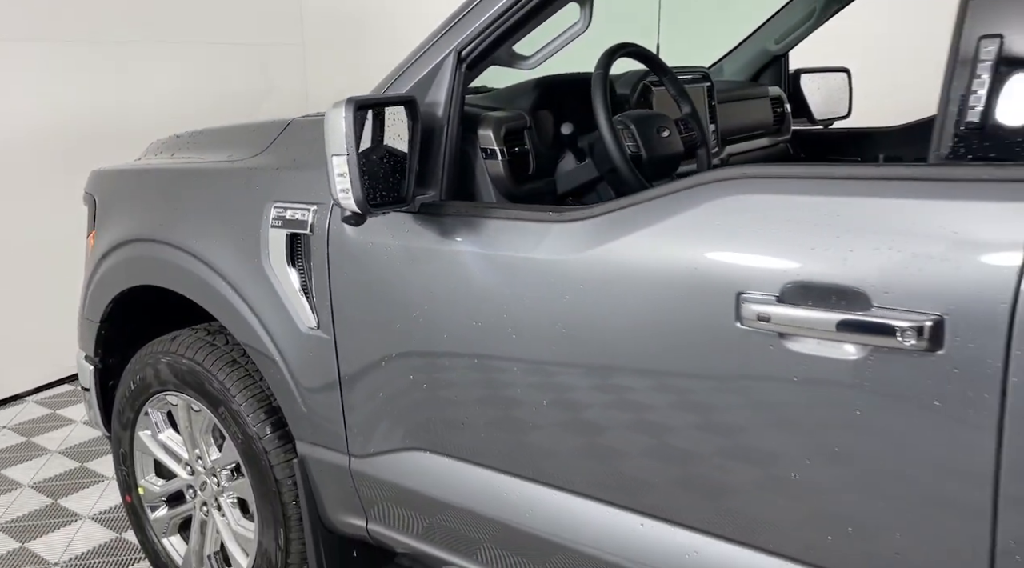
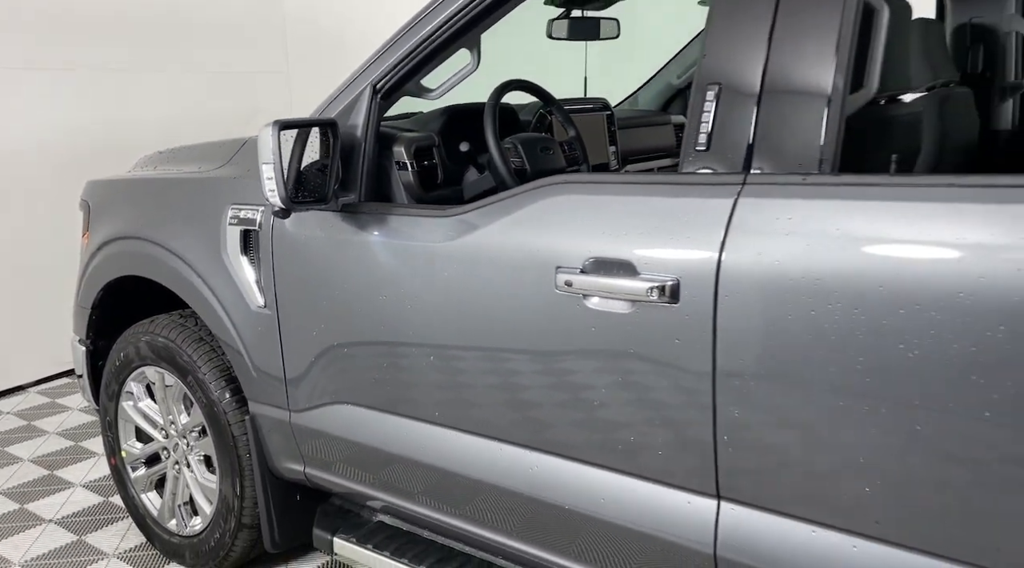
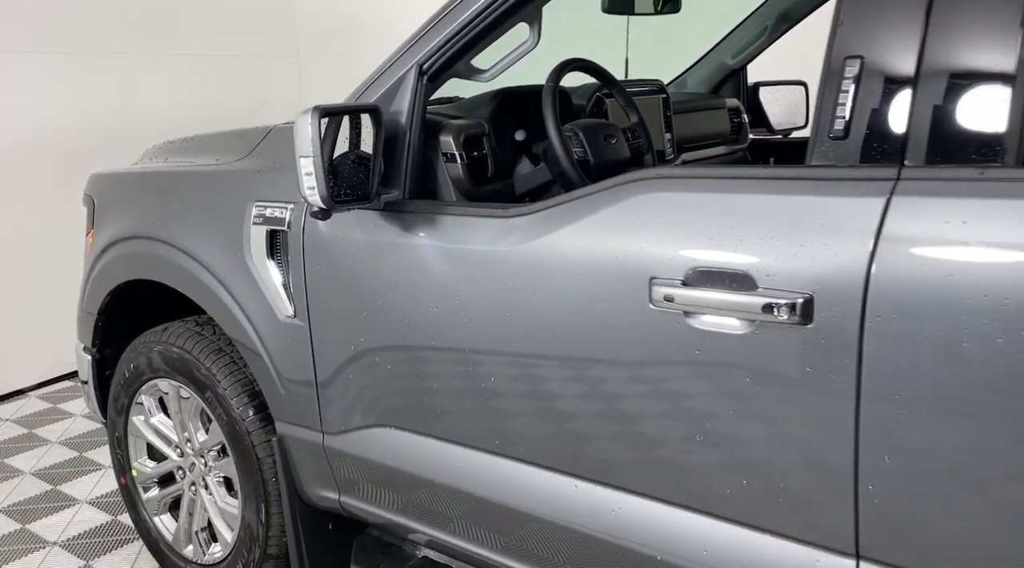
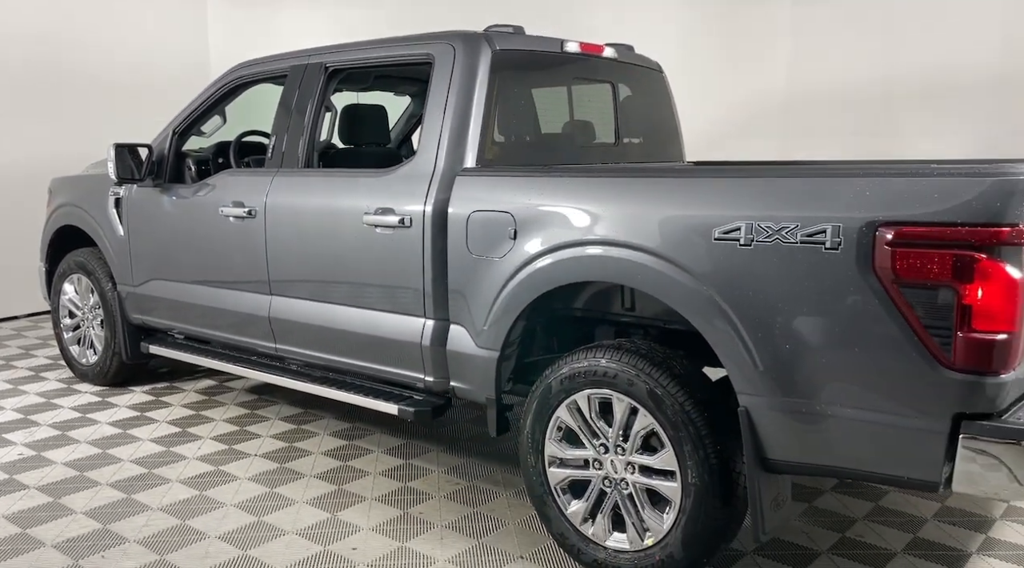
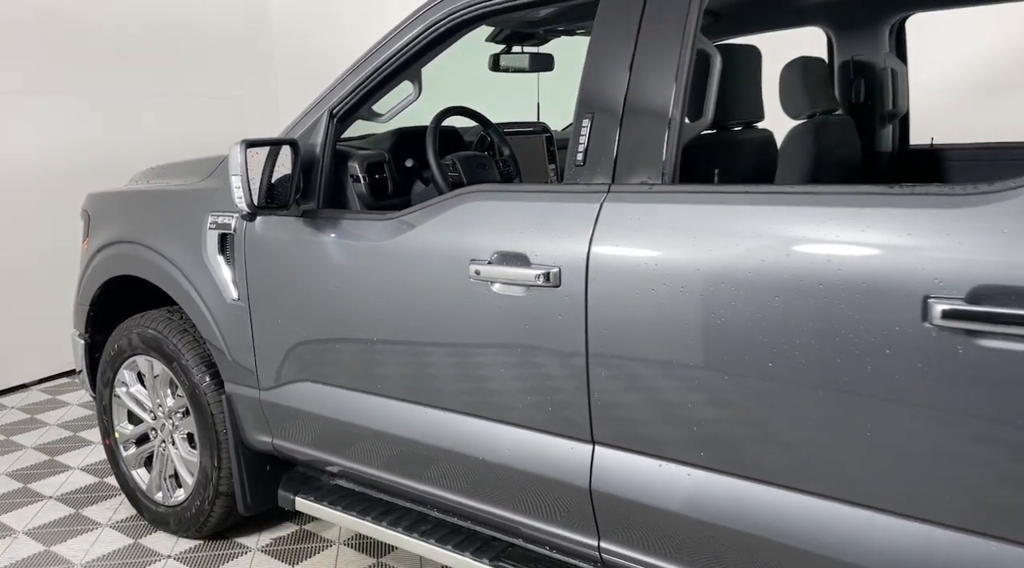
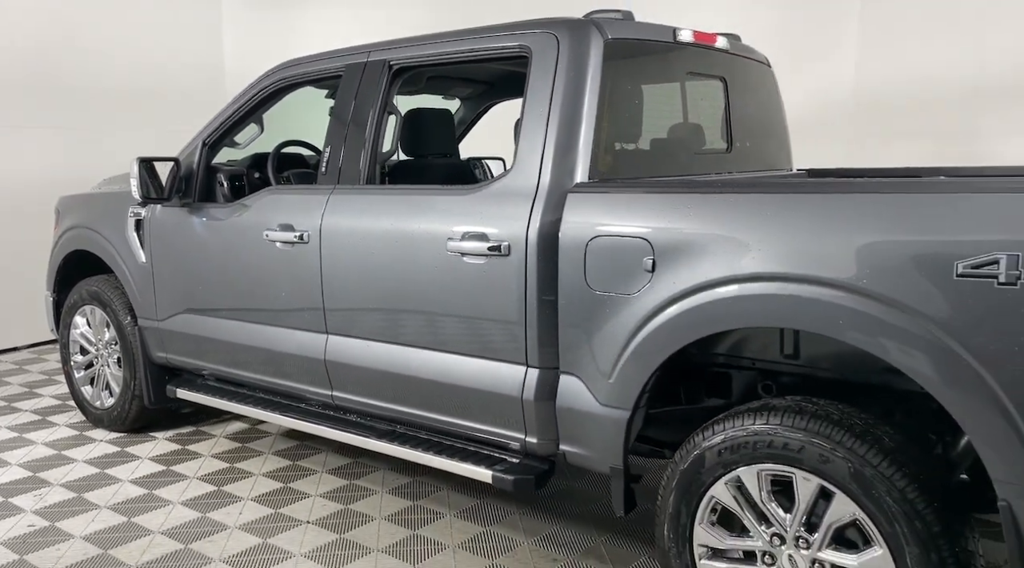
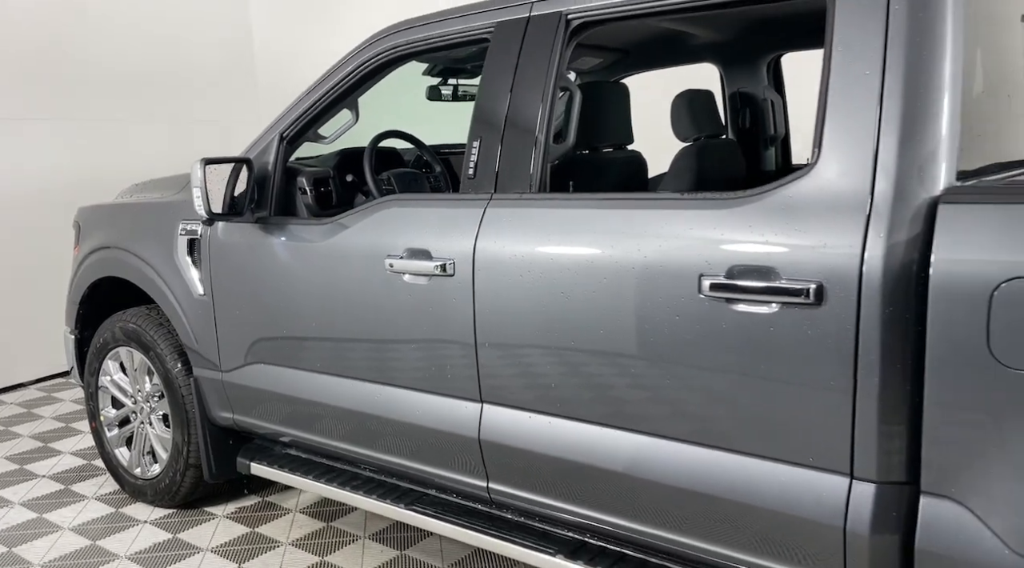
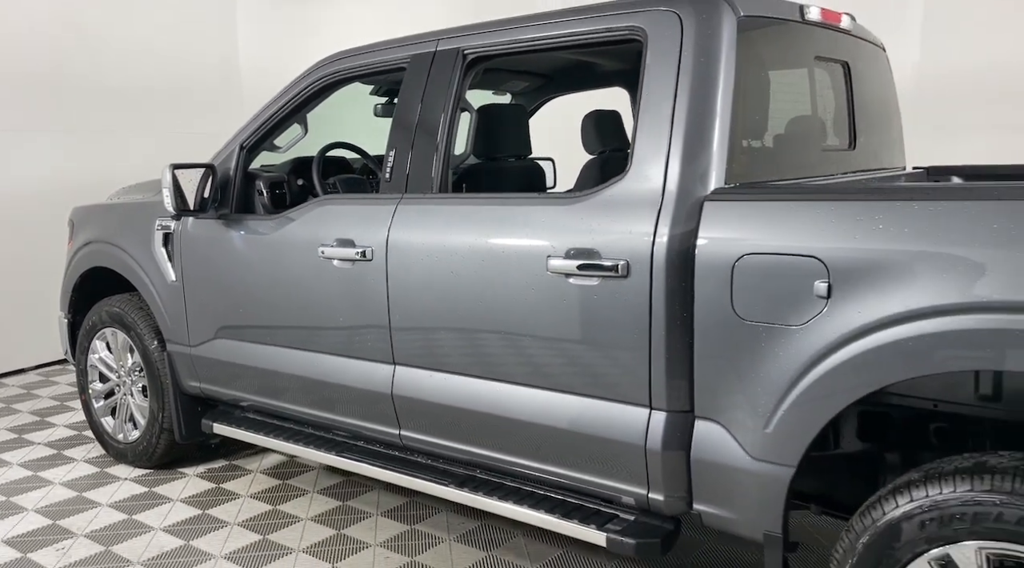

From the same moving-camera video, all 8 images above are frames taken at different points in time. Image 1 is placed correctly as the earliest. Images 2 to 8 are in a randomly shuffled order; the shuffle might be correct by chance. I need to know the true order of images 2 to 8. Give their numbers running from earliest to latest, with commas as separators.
3, 2, 5, 7, 8, 6, 4
